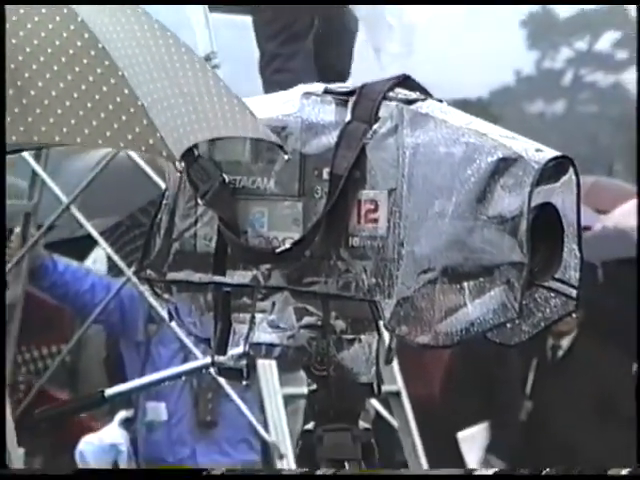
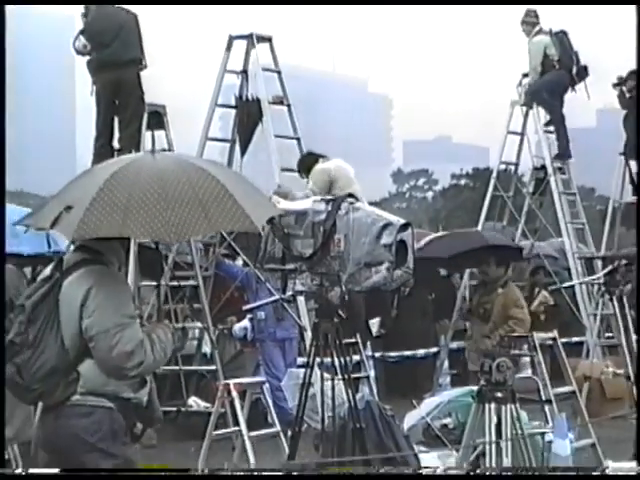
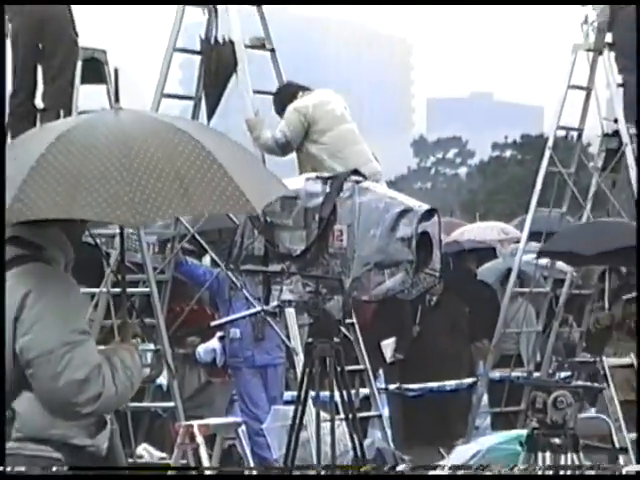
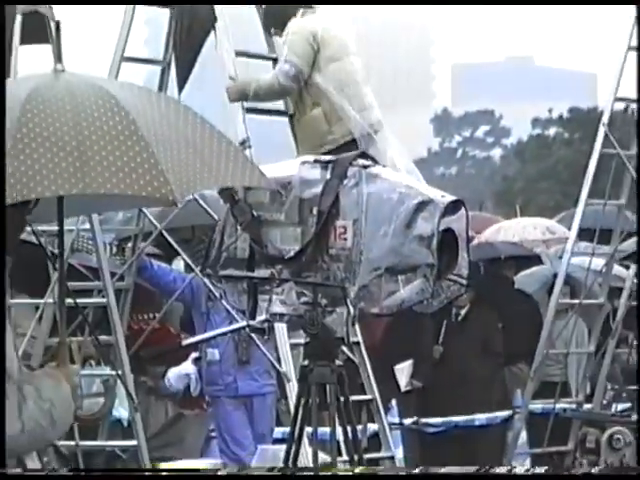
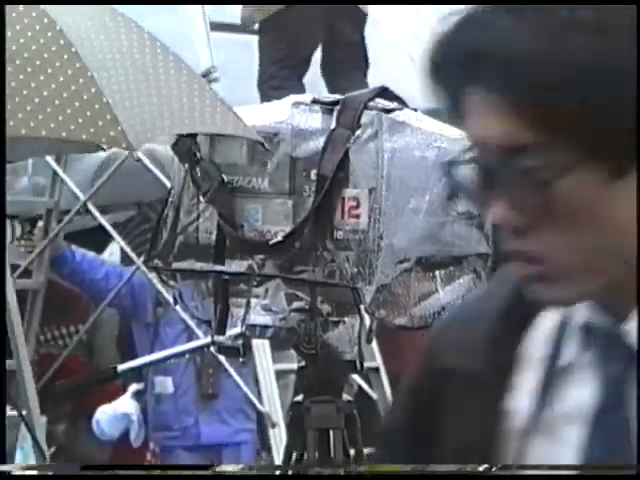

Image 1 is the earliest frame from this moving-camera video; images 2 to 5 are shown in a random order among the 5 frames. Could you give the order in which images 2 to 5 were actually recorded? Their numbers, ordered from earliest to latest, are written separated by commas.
5, 4, 3, 2
